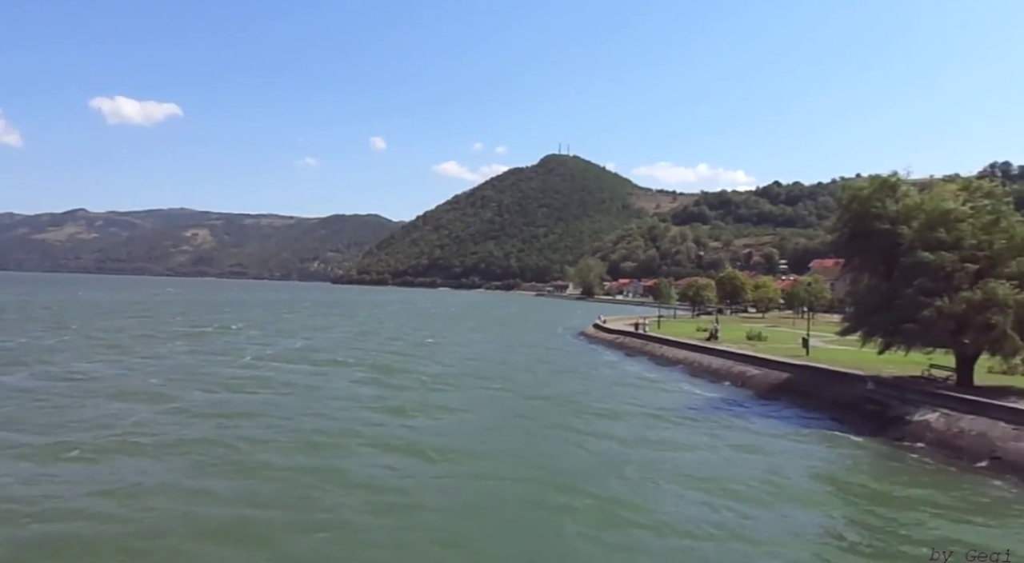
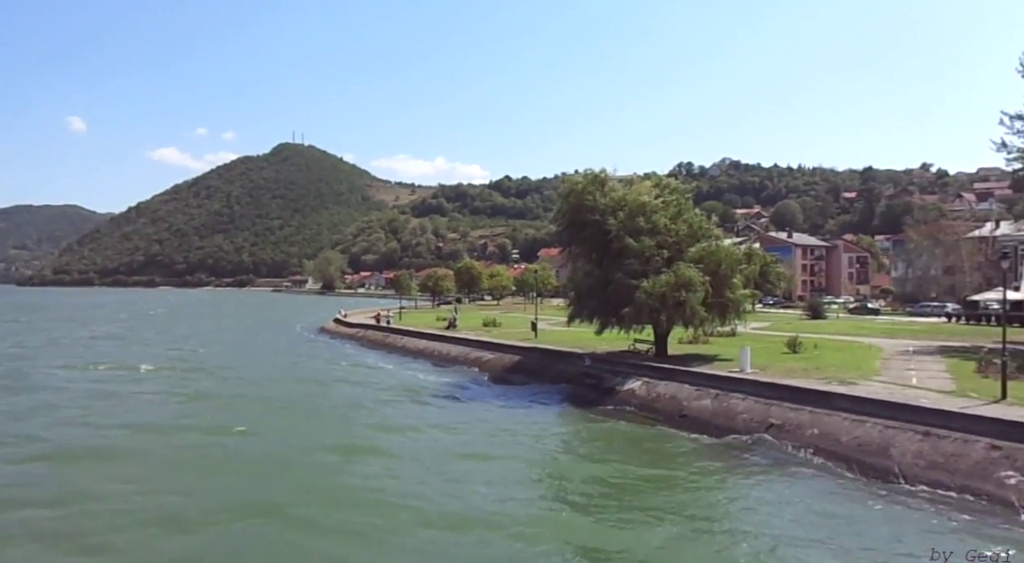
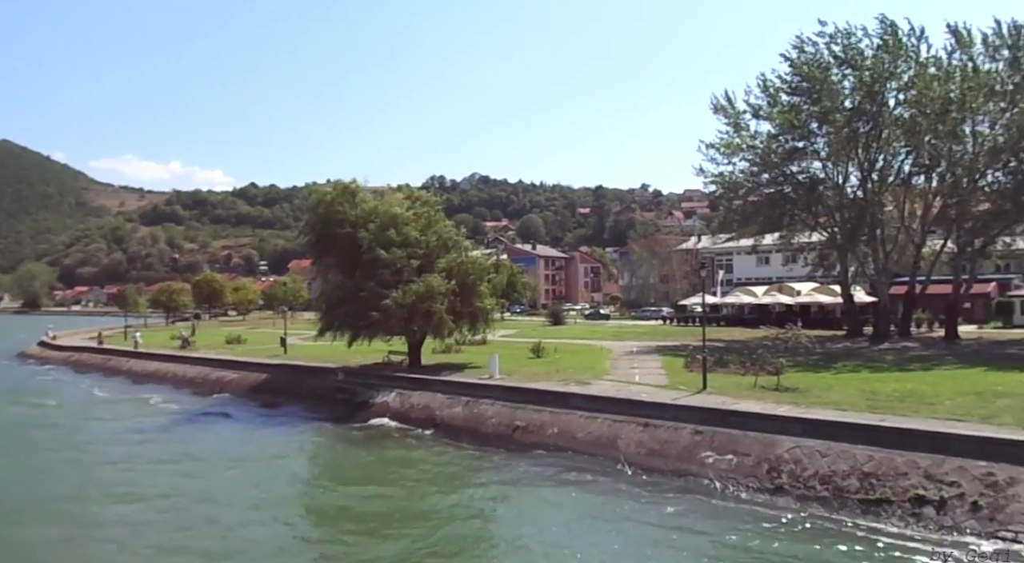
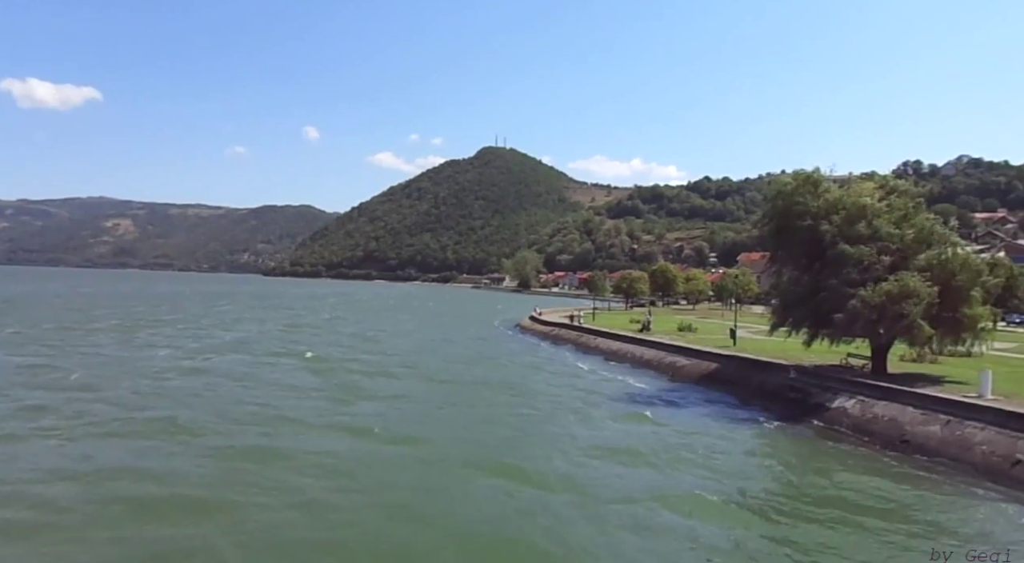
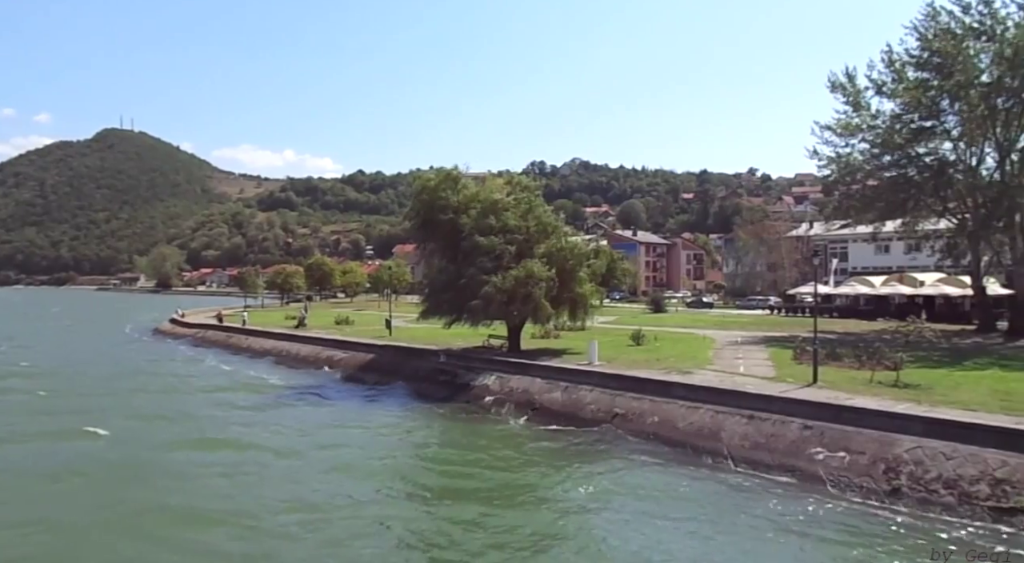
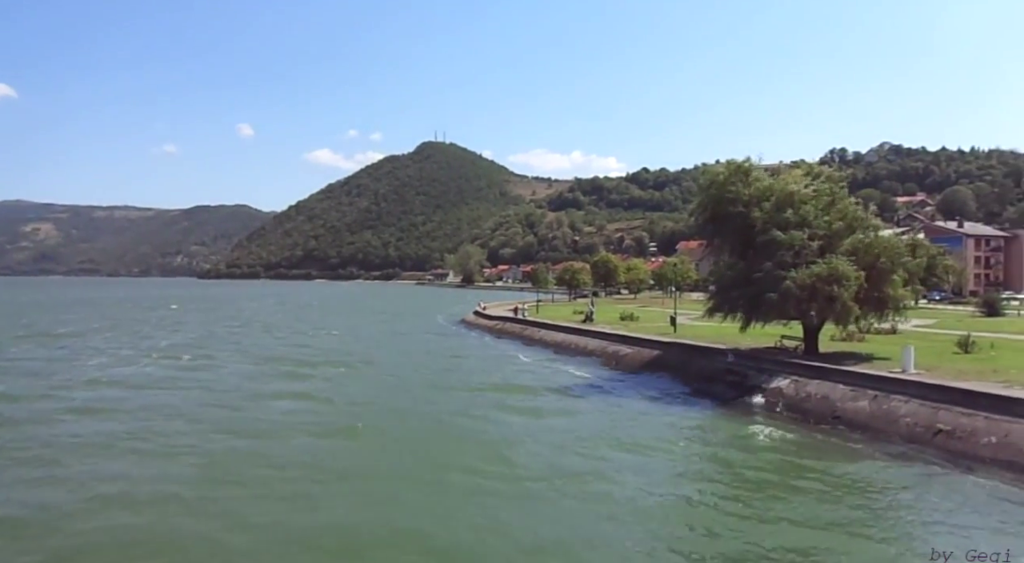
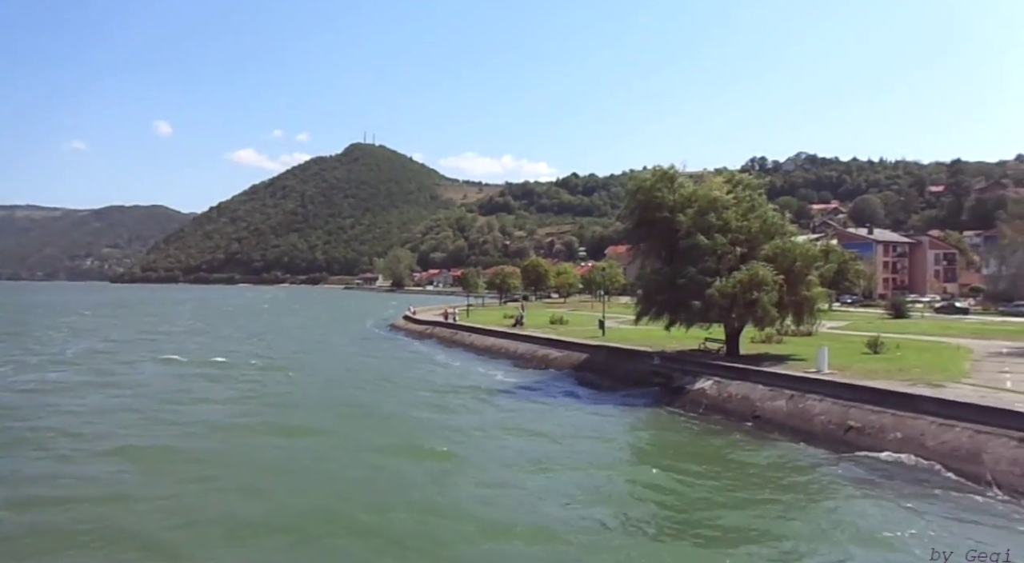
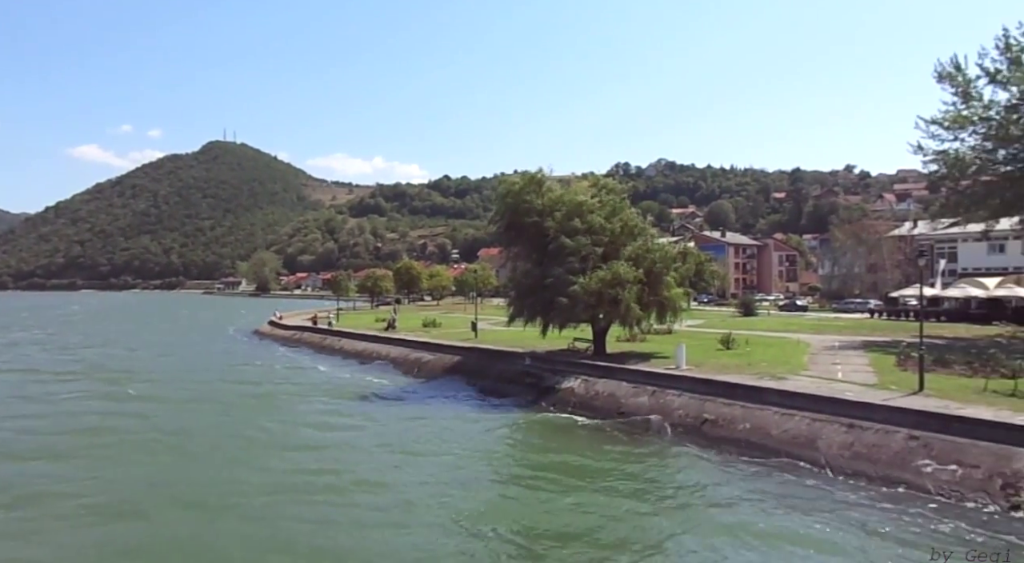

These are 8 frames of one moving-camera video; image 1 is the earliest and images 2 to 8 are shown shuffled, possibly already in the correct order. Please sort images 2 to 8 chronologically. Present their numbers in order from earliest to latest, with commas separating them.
4, 6, 7, 2, 8, 5, 3
